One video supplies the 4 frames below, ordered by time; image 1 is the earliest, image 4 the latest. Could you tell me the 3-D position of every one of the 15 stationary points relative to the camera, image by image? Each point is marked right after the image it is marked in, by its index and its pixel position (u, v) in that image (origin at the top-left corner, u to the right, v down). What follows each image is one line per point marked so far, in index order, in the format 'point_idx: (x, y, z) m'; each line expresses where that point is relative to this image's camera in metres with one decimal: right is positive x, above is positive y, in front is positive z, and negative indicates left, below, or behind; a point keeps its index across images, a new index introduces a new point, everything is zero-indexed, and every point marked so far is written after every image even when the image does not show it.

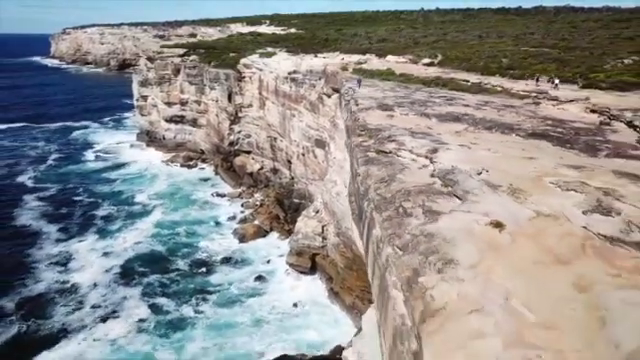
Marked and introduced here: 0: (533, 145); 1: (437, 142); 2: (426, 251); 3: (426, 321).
0: (+3.2, +0.5, +11.2) m
1: (+1.7, +0.6, +11.5) m
2: (+0.8, -0.6, +6.1) m
3: (+0.7, -0.9, +4.9) m
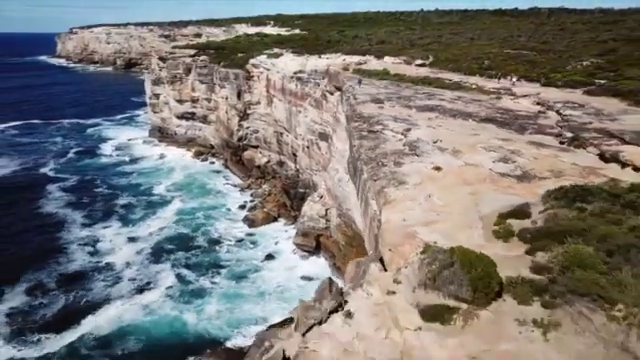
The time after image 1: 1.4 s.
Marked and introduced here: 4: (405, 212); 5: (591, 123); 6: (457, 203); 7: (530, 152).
0: (+3.3, +1.1, +15.6) m
1: (+1.9, +1.2, +15.9) m
2: (+1.0, 0.0, +10.5) m
3: (+0.8, -0.3, +9.2) m
4: (+1.0, -0.4, +8.7) m
5: (+5.2, +1.1, +14.7) m
6: (+1.6, -0.3, +9.0) m
7: (+3.4, +0.4, +12.3) m
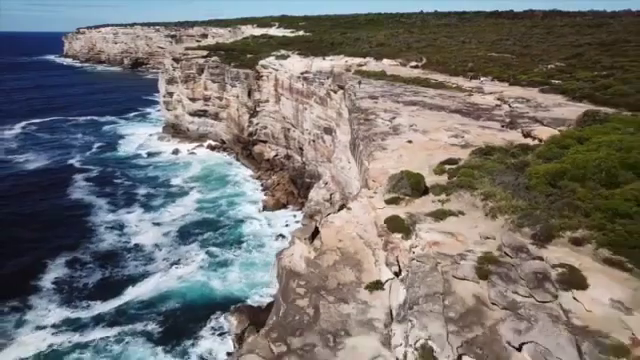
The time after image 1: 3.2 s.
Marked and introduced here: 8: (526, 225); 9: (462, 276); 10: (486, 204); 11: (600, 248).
0: (+3.6, +1.8, +20.9) m
1: (+2.1, +1.8, +21.2) m
2: (+1.2, +0.7, +15.8) m
3: (+1.0, +0.4, +14.6) m
4: (+1.2, +0.3, +14.1) m
5: (+5.4, +1.8, +20.0) m
6: (+1.8, +0.4, +14.4) m
7: (+3.6, +1.1, +17.6) m
8: (+2.2, -0.5, +8.2) m
9: (+1.3, -0.9, +6.9) m
10: (+2.1, -0.3, +9.5) m
11: (+2.7, -0.6, +7.1) m
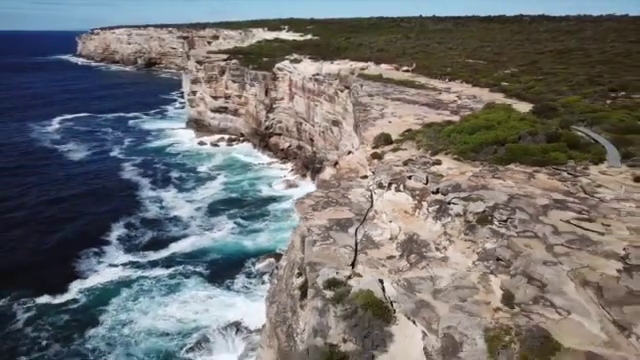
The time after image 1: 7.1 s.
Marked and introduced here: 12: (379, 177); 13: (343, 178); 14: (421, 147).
0: (+4.1, +3.0, +31.6) m
1: (+2.7, +3.1, +31.9) m
2: (+1.7, +1.9, +26.5) m
3: (+1.6, +1.6, +25.3) m
4: (+1.7, +1.5, +24.8) m
5: (+6.0, +3.0, +30.7) m
6: (+2.4, +1.7, +25.1) m
7: (+4.2, +2.4, +28.3) m
8: (+2.7, +0.7, +18.9) m
9: (+1.8, +0.4, +17.6) m
10: (+2.6, +0.9, +20.2) m
11: (+3.2, +0.6, +17.8) m
12: (+1.3, 0.0, +16.9) m
13: (+0.6, 0.0, +19.6) m
14: (+2.6, +0.8, +19.7) m
